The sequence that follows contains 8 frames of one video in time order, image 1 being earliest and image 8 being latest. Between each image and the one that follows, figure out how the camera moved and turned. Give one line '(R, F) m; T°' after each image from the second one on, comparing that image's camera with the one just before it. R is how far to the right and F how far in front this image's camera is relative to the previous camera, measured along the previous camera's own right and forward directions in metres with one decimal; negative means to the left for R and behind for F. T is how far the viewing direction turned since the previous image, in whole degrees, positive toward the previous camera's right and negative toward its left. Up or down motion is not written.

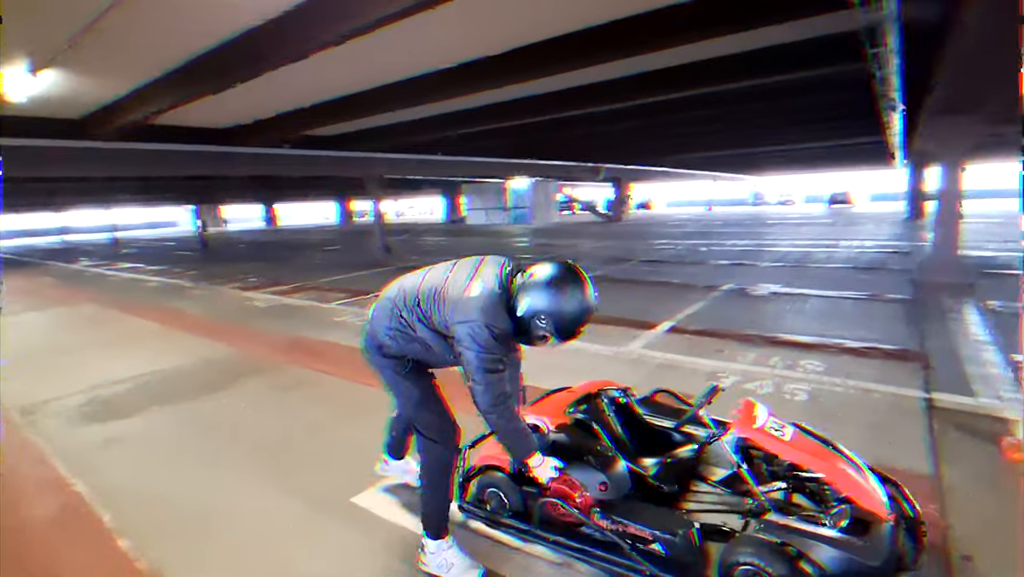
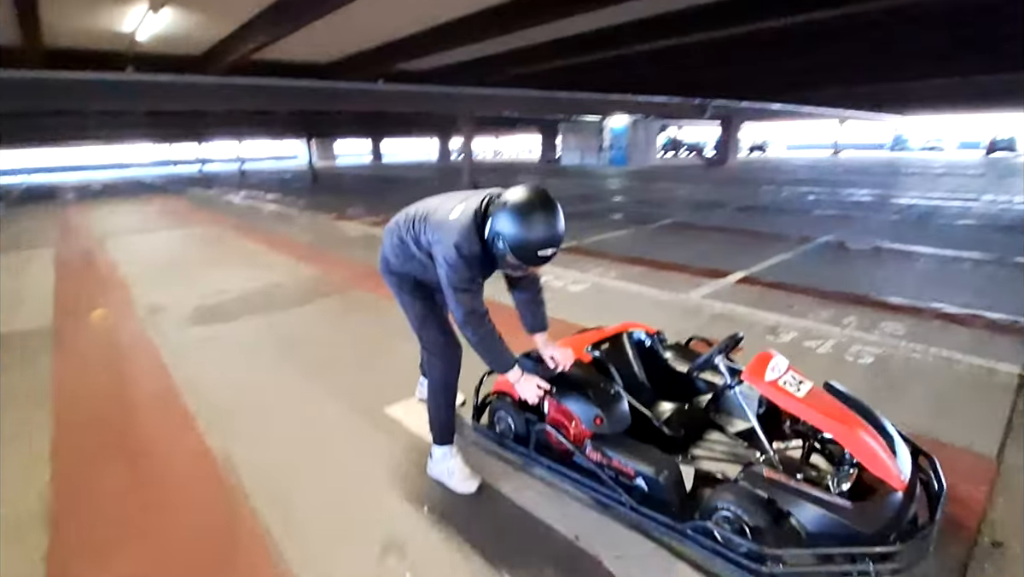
(+0.3, 0.0) m; -10°
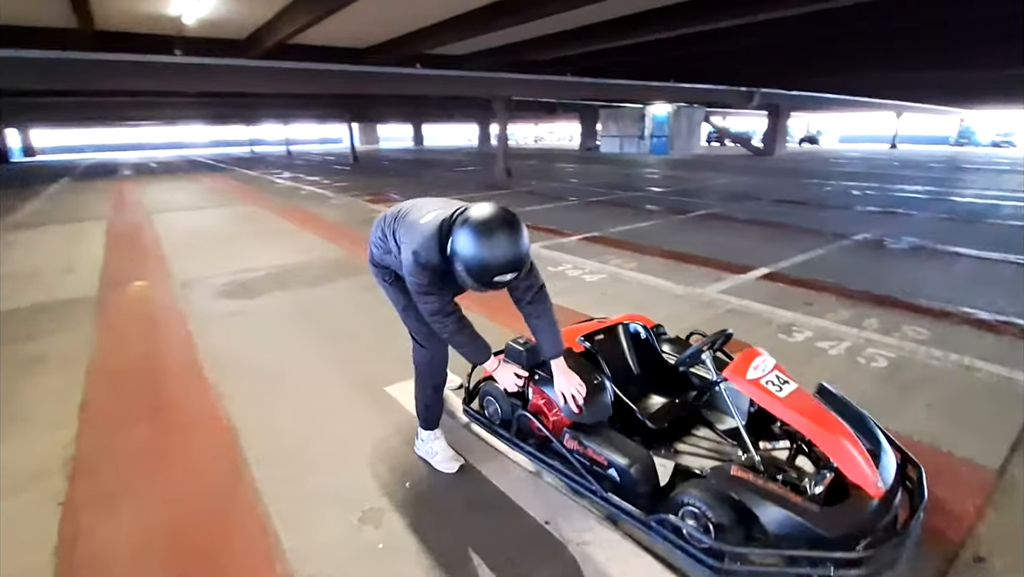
(+0.2, 0.0) m; -4°
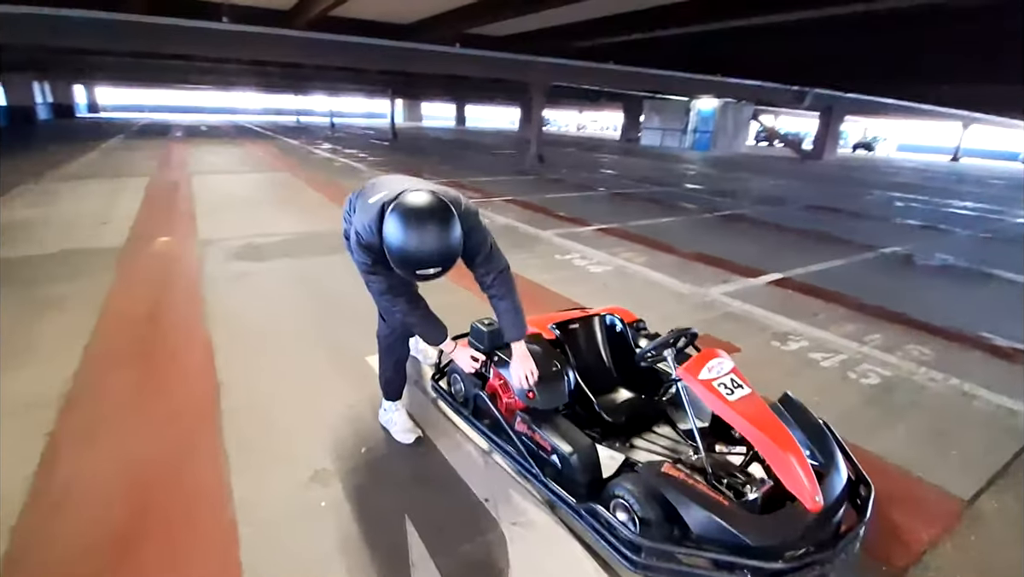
(+0.3, 0.0) m; -4°
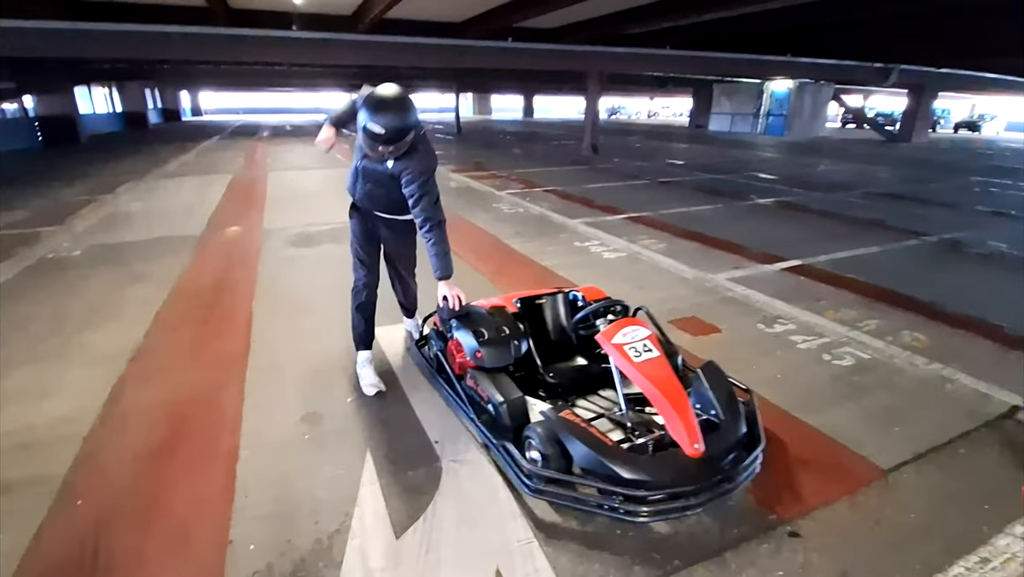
(+0.5, -0.3) m; -8°
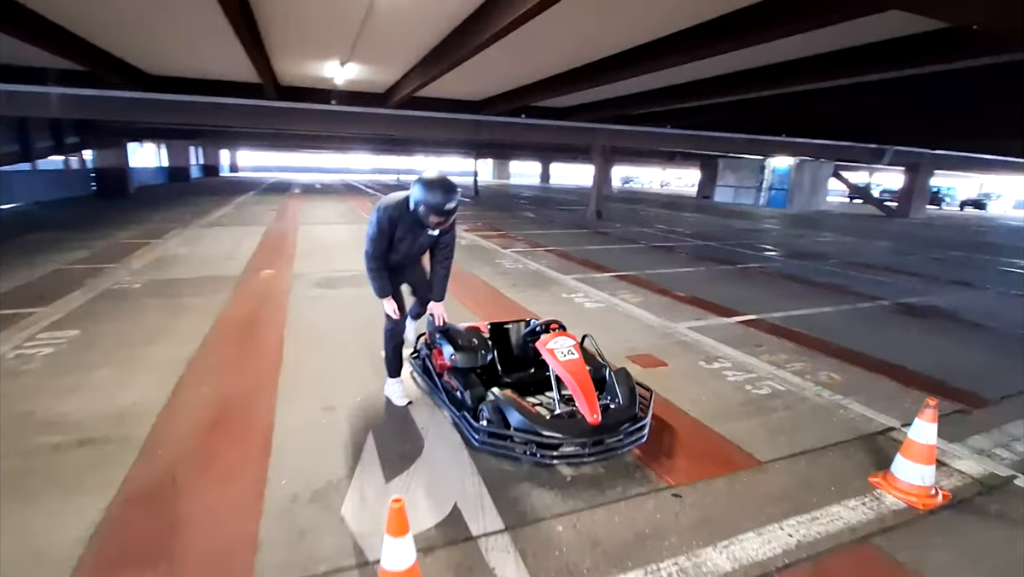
(+0.2, -0.7) m; -2°
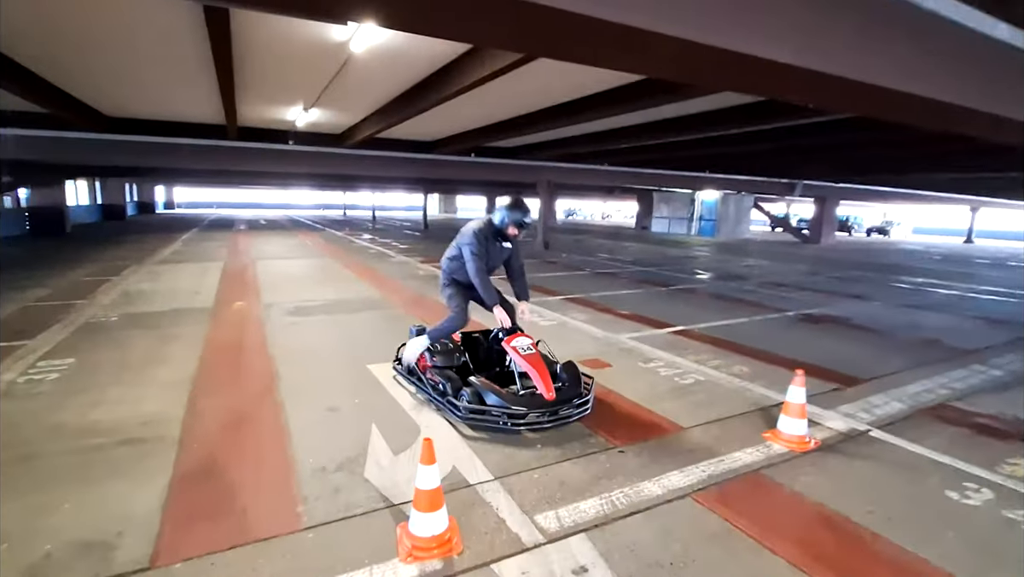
(-0.2, -0.7) m; +6°
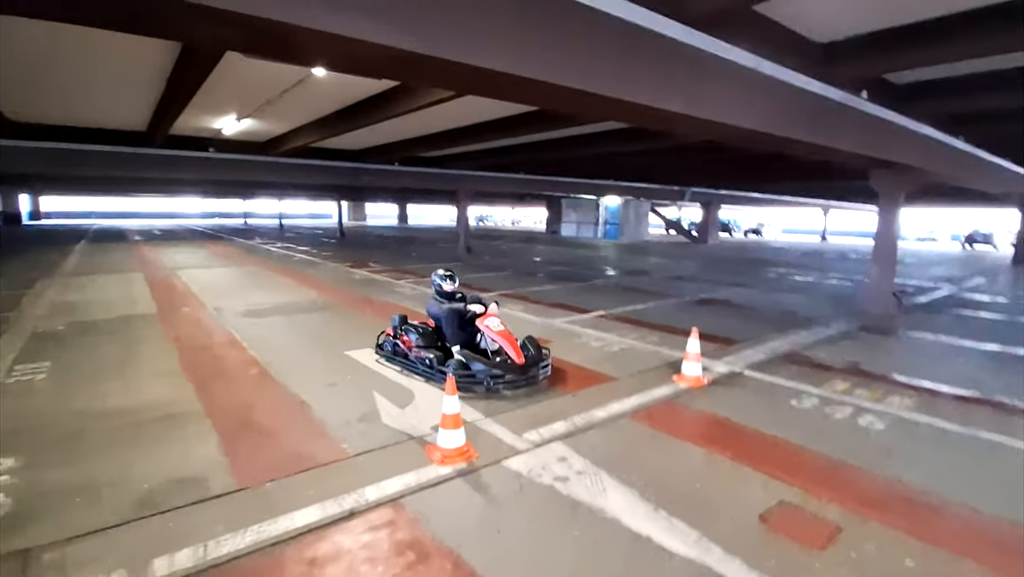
(-0.5, -0.9) m; +10°
